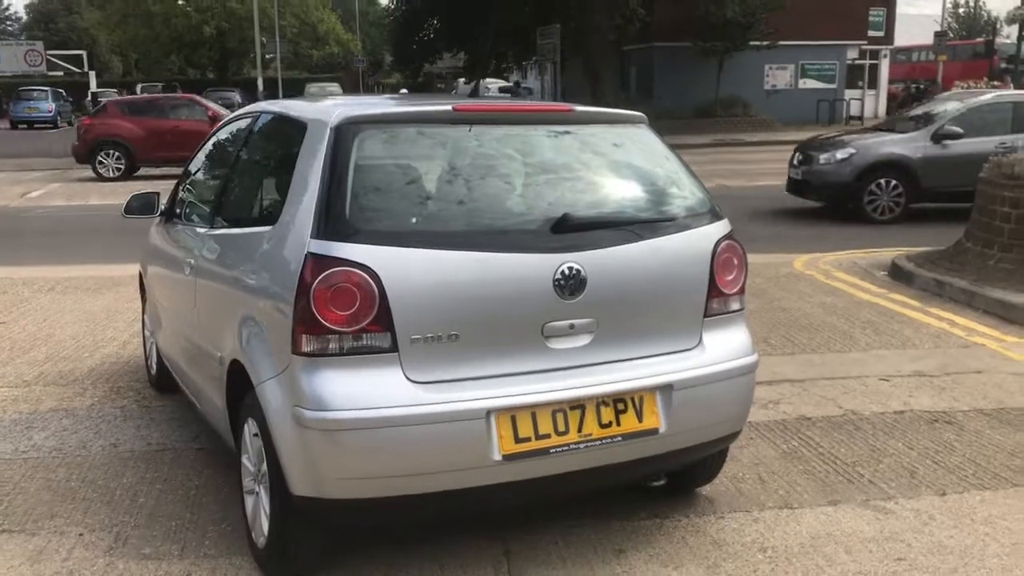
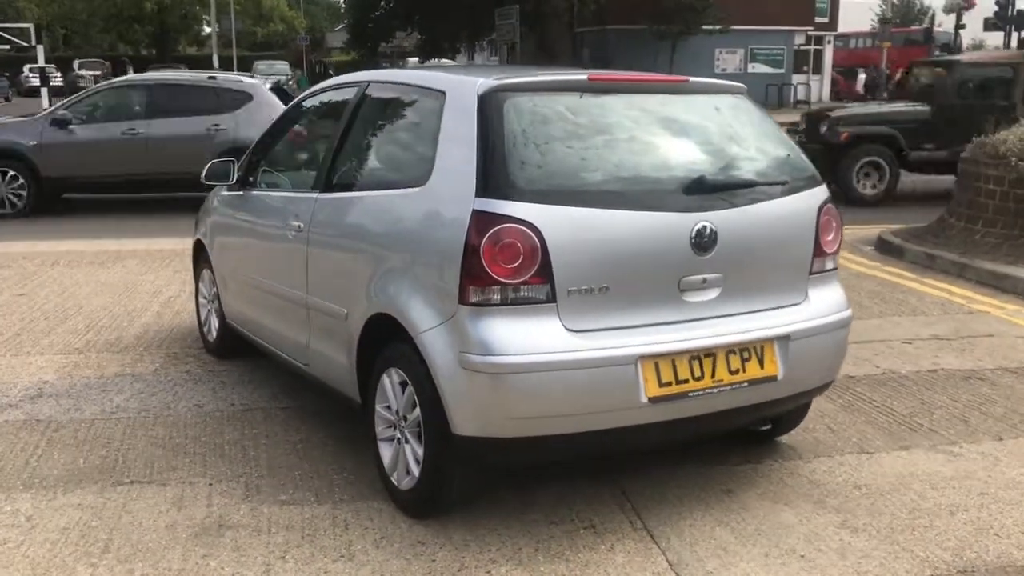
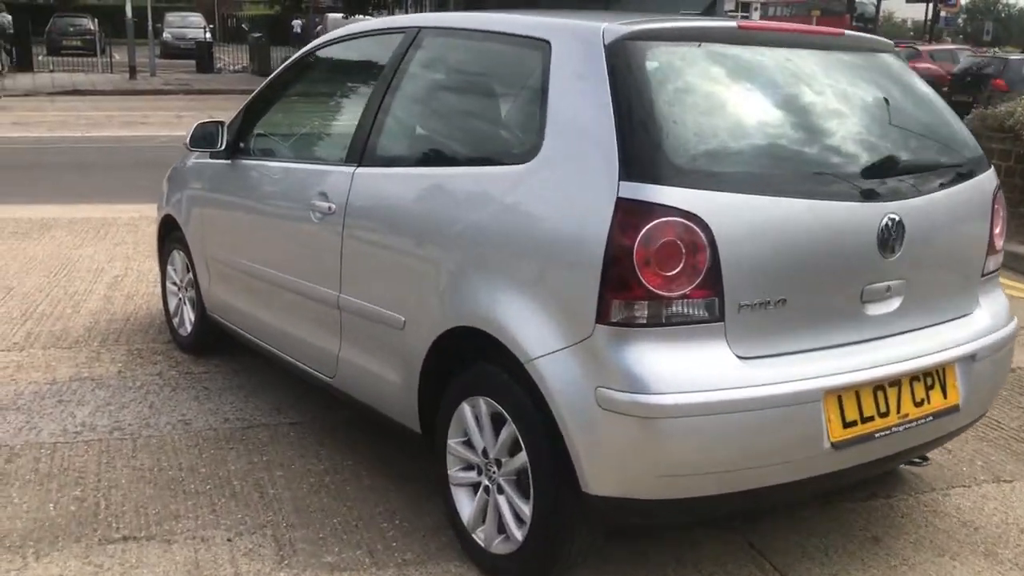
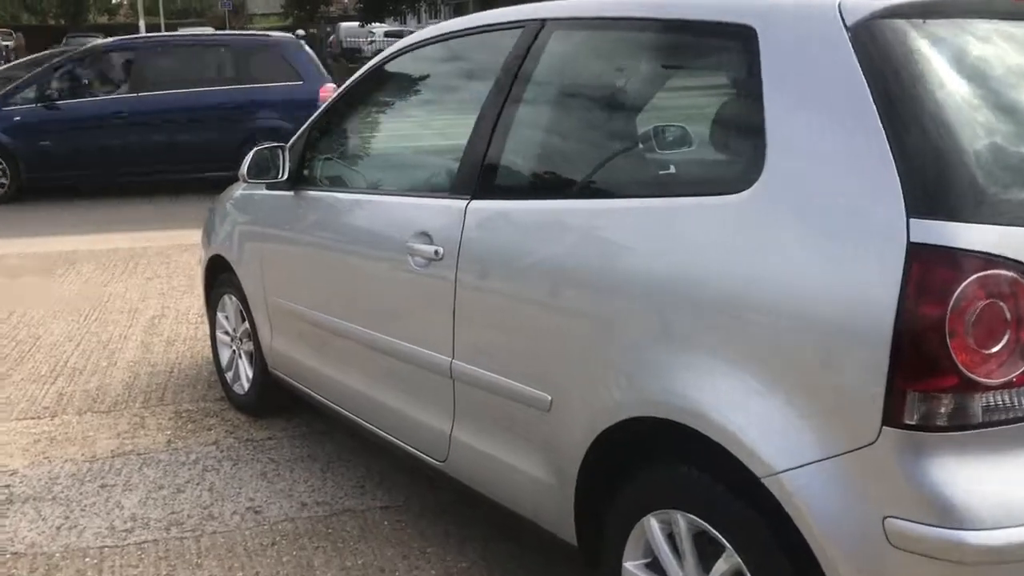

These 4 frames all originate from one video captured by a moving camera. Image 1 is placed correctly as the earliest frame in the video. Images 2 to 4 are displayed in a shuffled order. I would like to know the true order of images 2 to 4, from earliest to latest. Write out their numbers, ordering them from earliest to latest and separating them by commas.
2, 3, 4
